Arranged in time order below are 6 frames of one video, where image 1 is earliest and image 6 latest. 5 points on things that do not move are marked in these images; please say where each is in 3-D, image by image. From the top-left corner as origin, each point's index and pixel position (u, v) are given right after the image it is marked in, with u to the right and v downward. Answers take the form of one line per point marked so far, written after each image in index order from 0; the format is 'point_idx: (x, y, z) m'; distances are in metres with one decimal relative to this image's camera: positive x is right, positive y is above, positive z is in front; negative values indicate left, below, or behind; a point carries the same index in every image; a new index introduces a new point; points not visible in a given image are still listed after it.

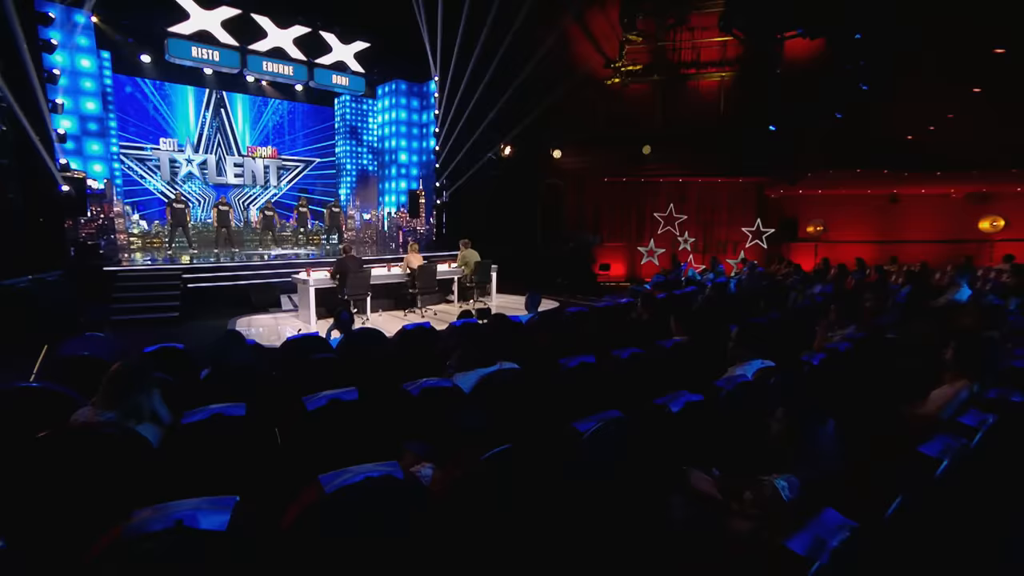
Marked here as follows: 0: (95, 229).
0: (-7.2, +1.0, +9.9) m
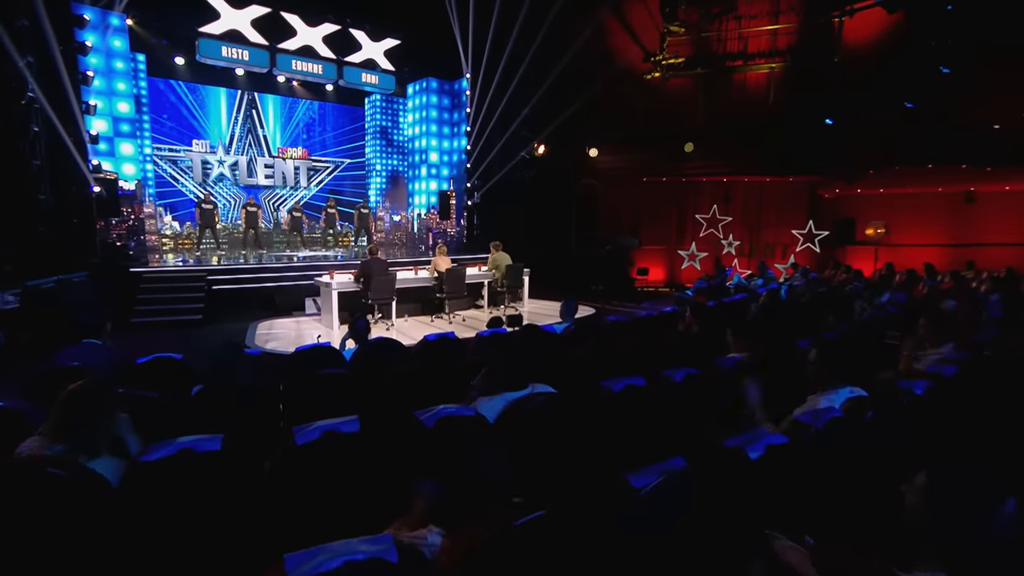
0: (-6.6, +1.0, +9.8) m
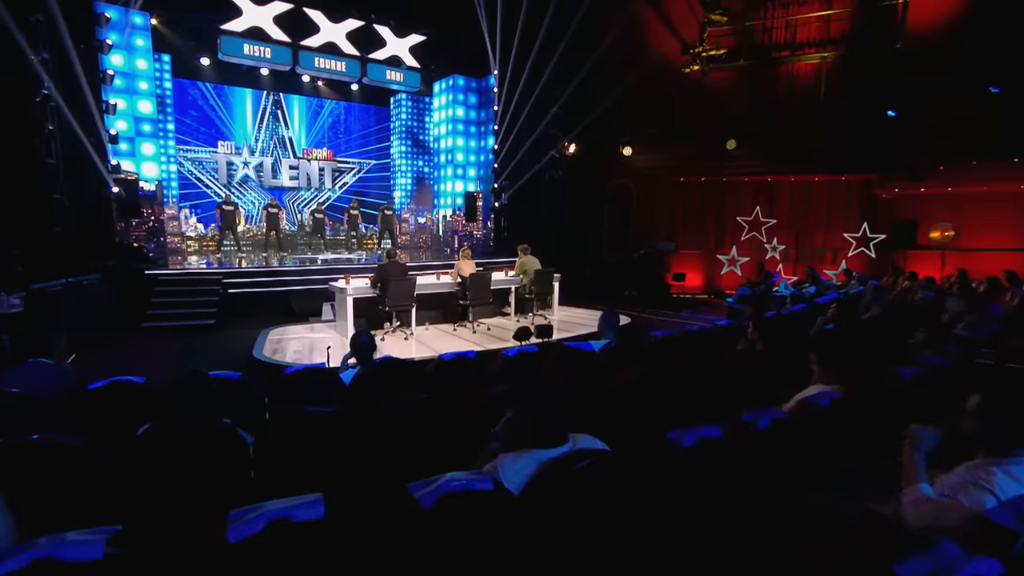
0: (-6.1, +0.9, +9.6) m
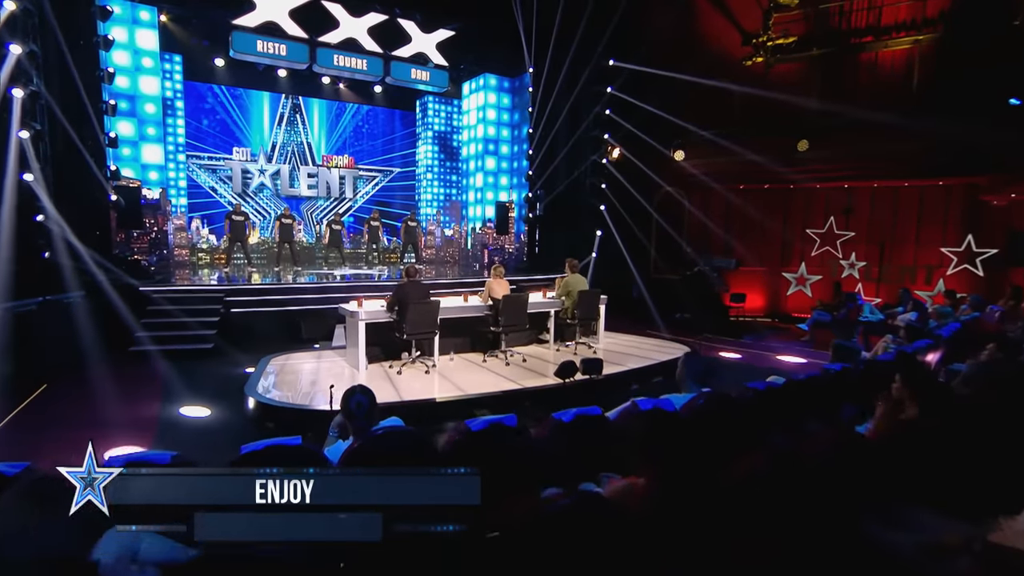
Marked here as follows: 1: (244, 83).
0: (-5.6, +0.7, +8.9) m
1: (-5.0, +3.8, +10.8) m
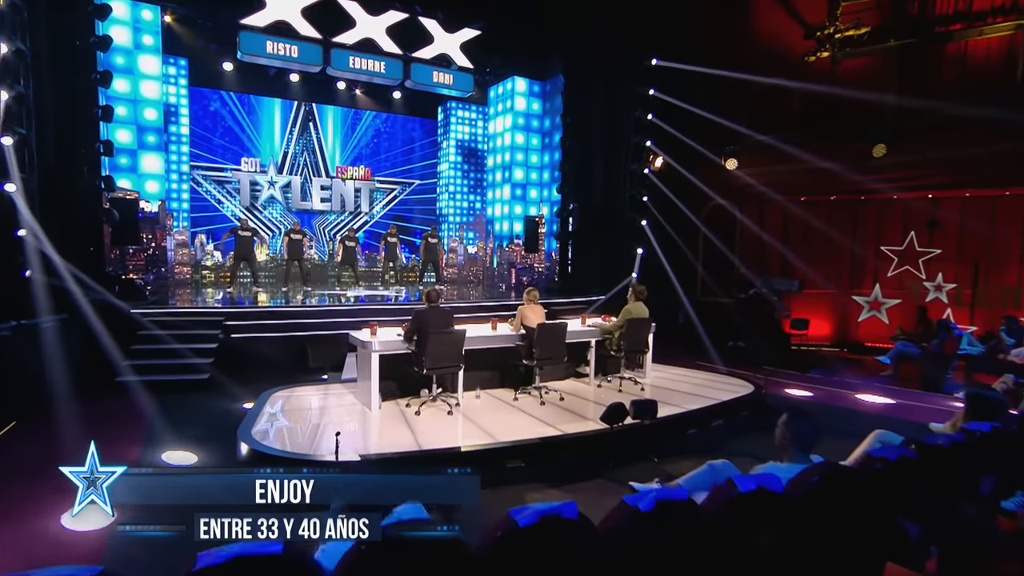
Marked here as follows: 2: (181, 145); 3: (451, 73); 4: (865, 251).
0: (-5.2, +0.4, +8.2) m
1: (-4.5, +3.5, +10.2) m
2: (-5.5, +2.4, +9.7) m
3: (-0.9, +3.2, +8.7) m
4: (+4.6, +0.5, +7.6) m
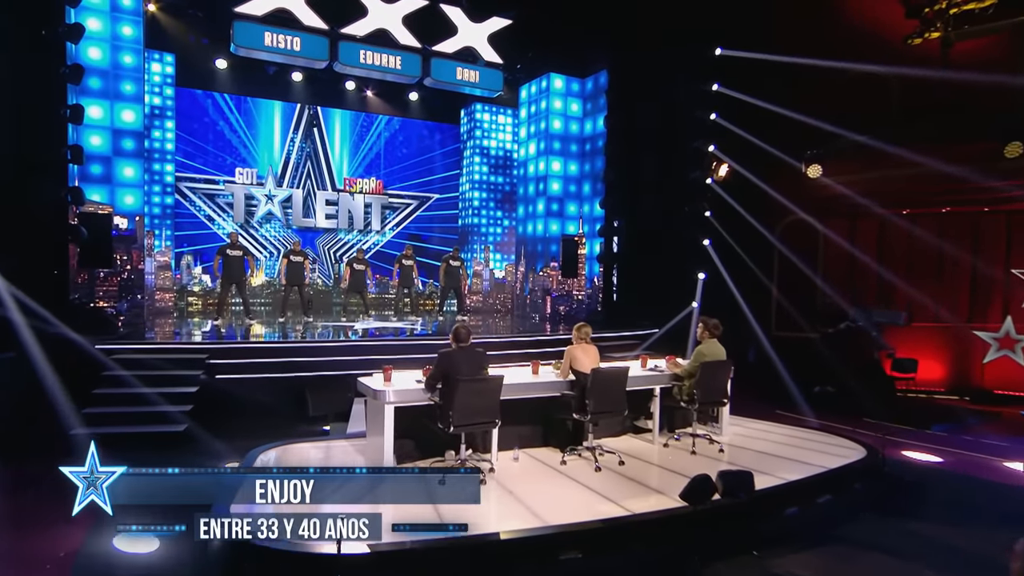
0: (-4.7, 0.0, +7.0) m
1: (-4.0, +3.0, +9.1) m
2: (-5.0, +2.0, +8.6) m
3: (-0.5, +2.8, +7.6) m
4: (+5.0, +0.1, +6.3) m
